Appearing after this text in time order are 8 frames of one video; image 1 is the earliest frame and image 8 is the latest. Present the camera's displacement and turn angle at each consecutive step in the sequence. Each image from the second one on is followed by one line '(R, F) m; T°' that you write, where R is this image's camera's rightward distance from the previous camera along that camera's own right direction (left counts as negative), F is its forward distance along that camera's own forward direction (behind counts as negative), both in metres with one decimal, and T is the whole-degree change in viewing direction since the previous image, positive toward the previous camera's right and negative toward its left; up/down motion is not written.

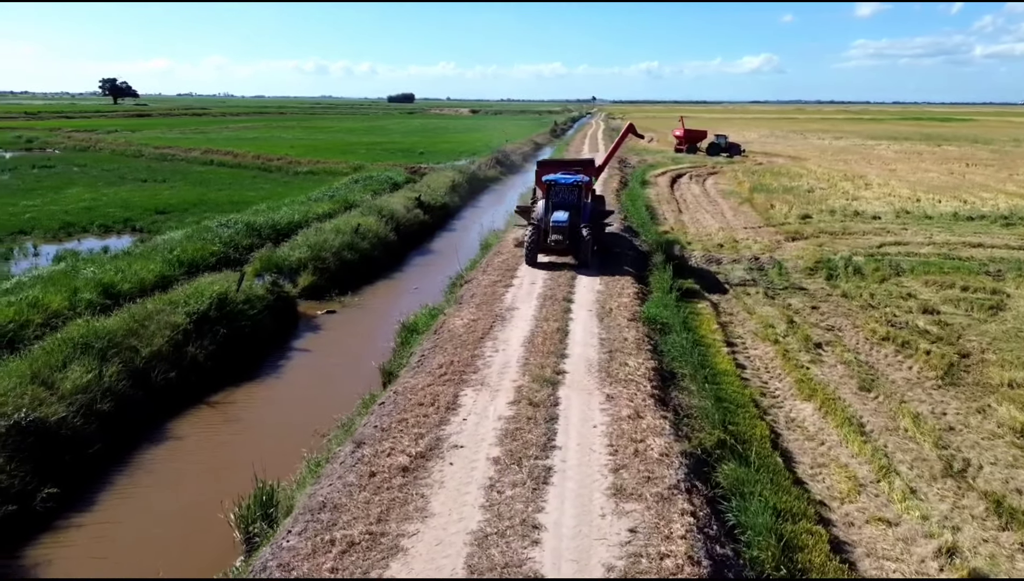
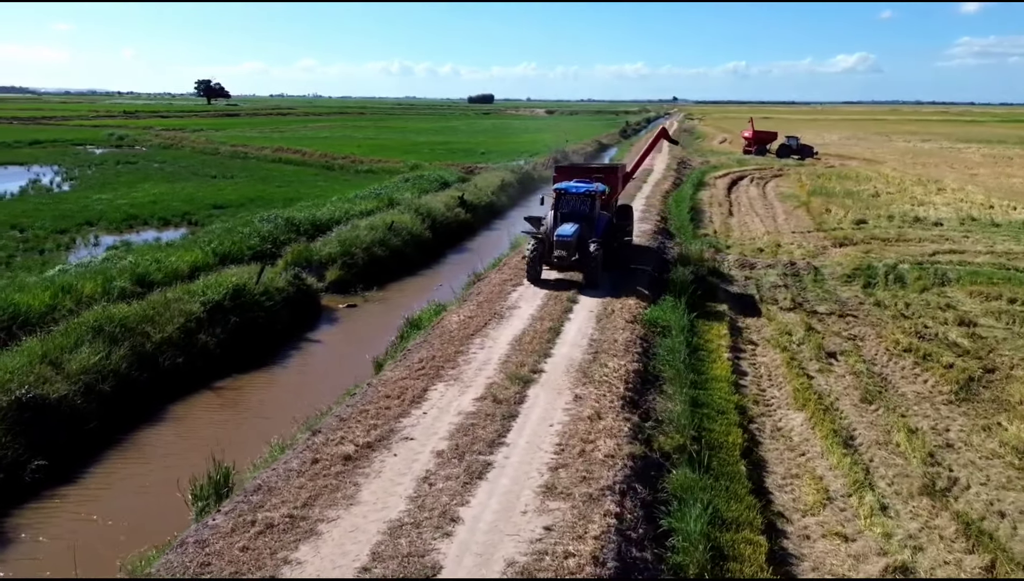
(+1.1, 0.0) m; -6°
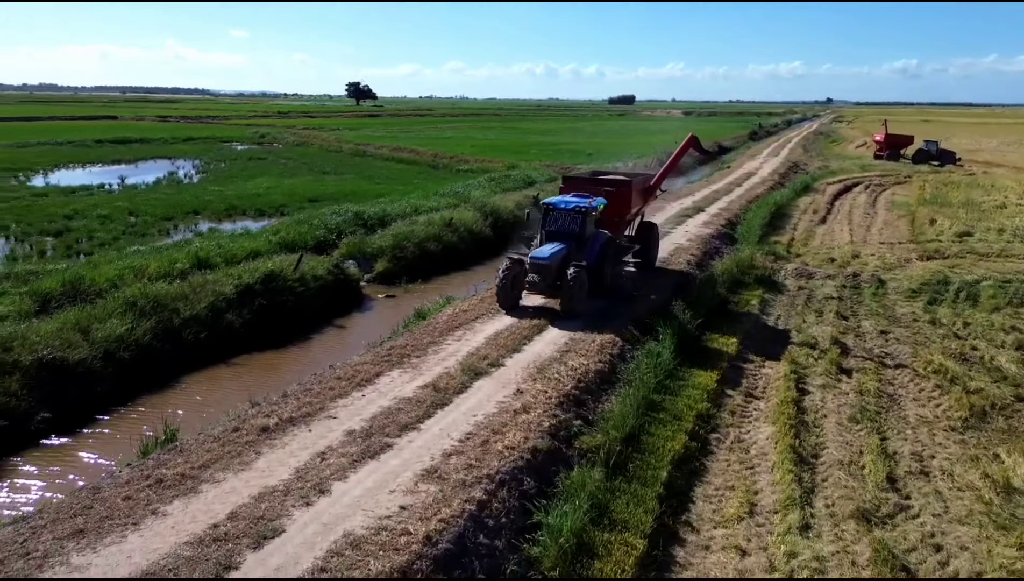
(+2.0, 0.0) m; -10°
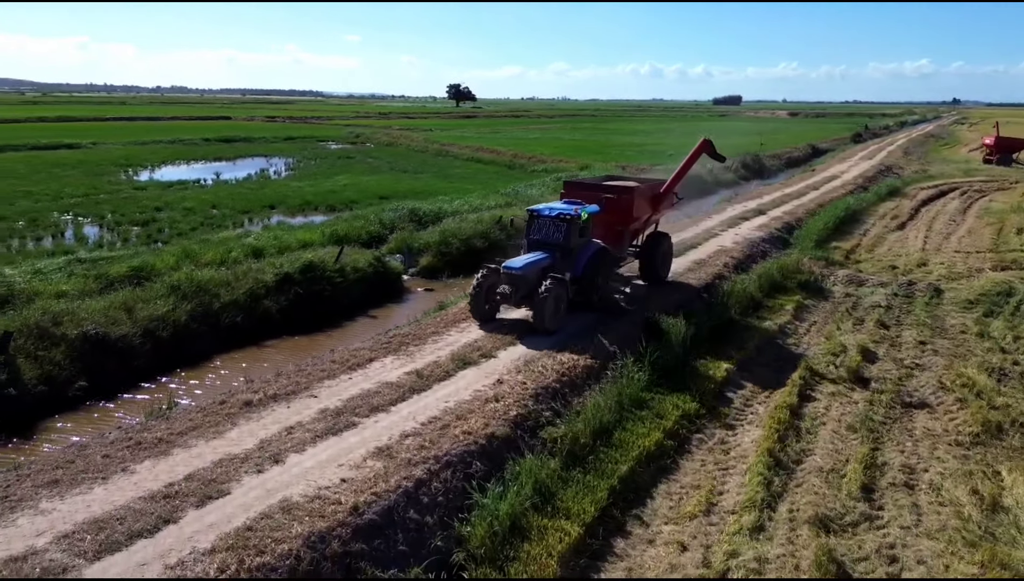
(+1.2, -0.2) m; -7°
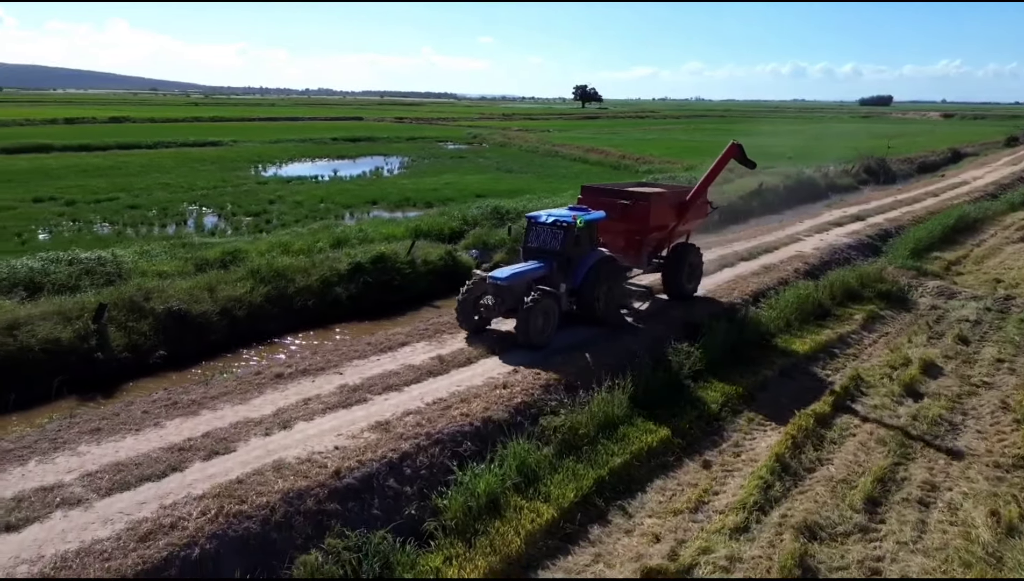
(+1.2, -0.2) m; -9°
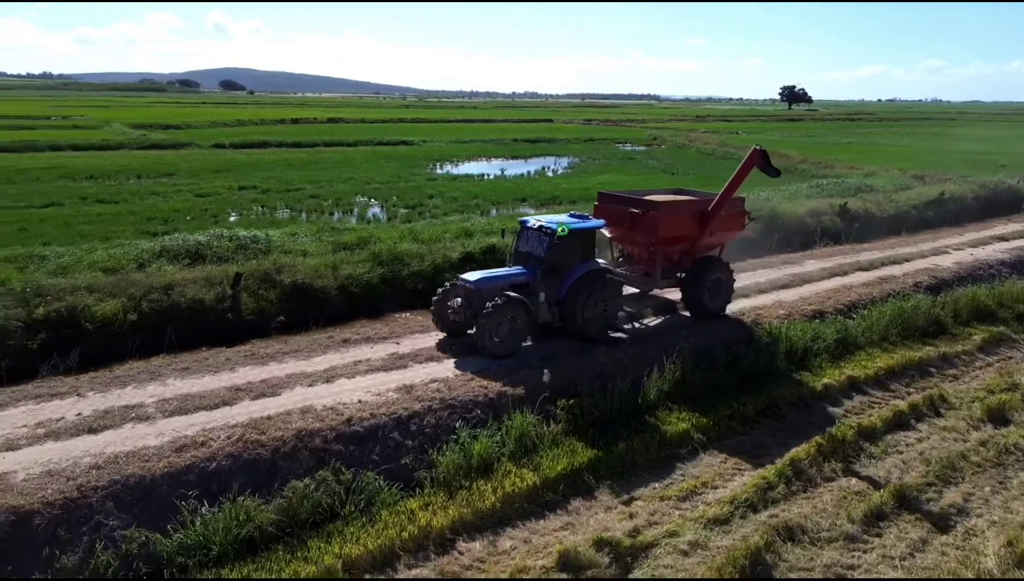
(+1.7, -0.4) m; -14°
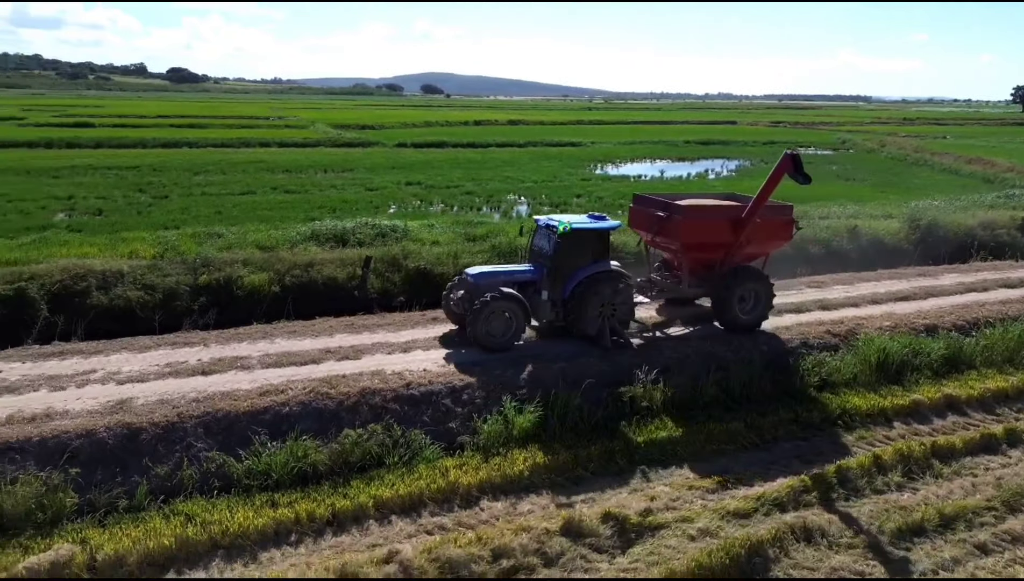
(+1.3, -0.4) m; -14°
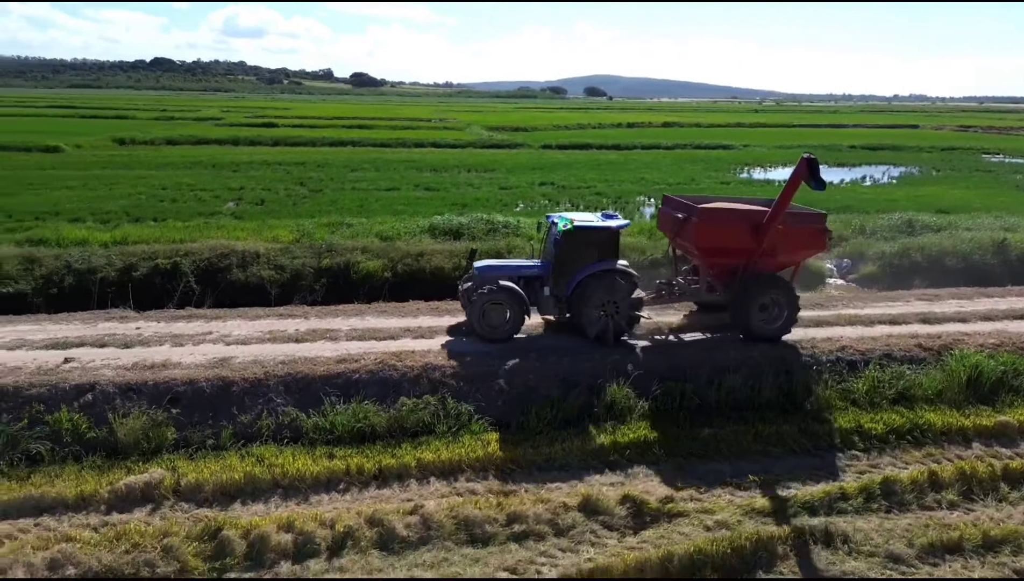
(+1.1, -0.4) m; -12°
